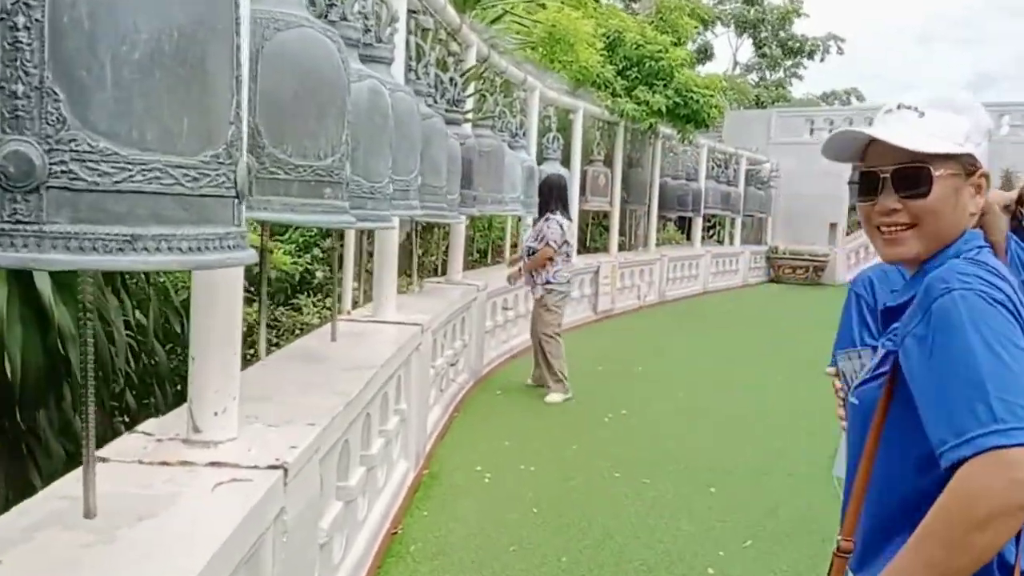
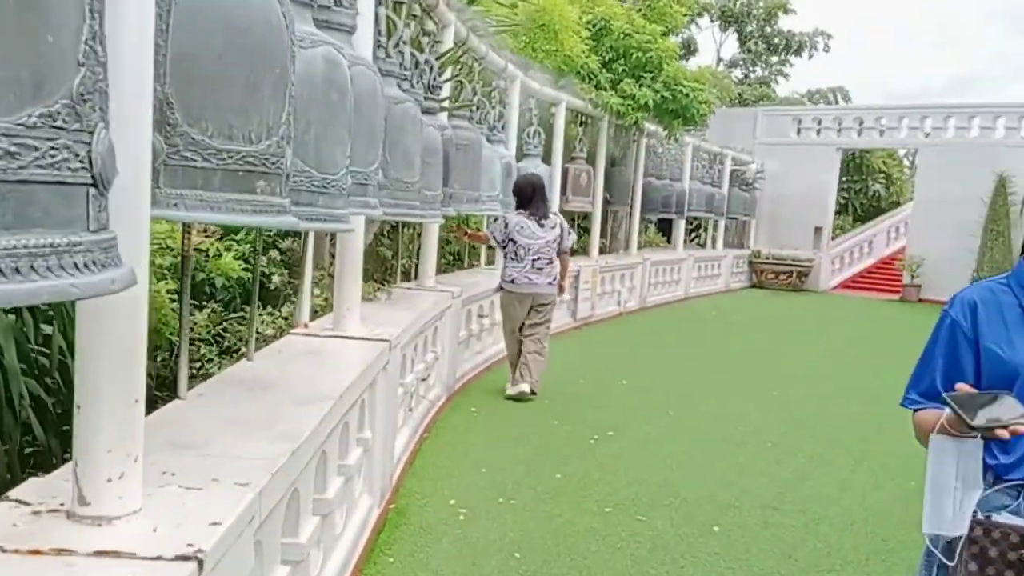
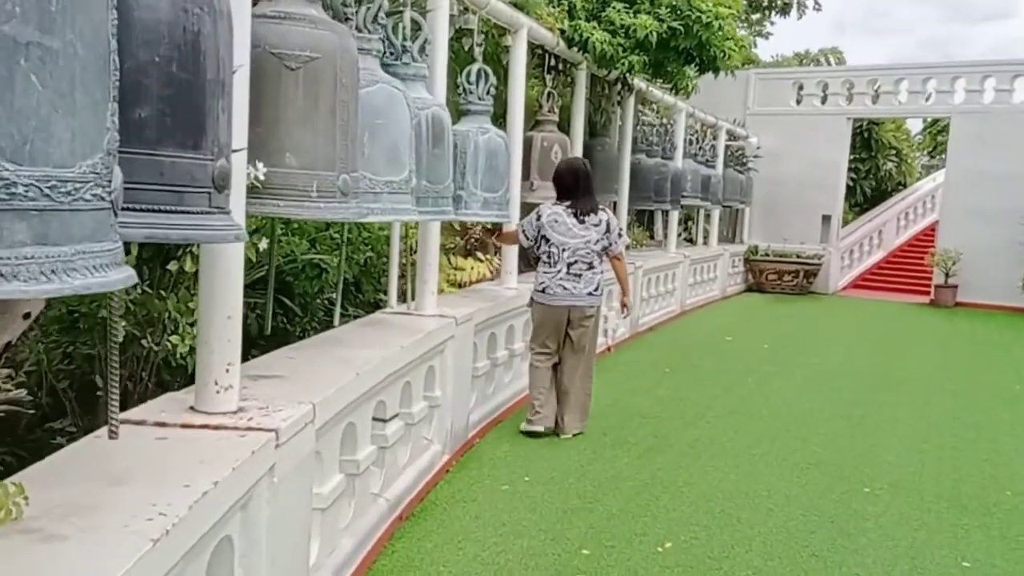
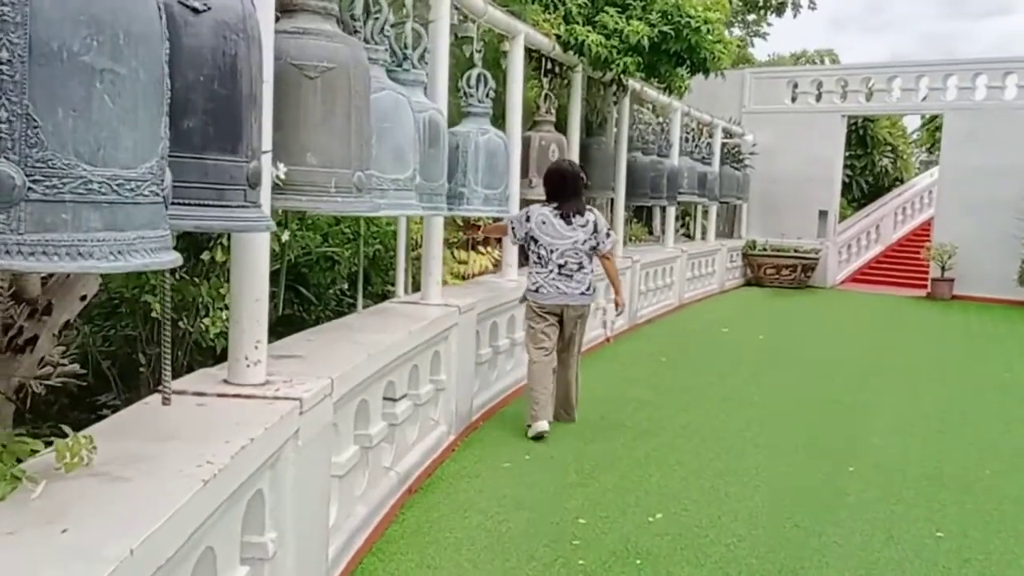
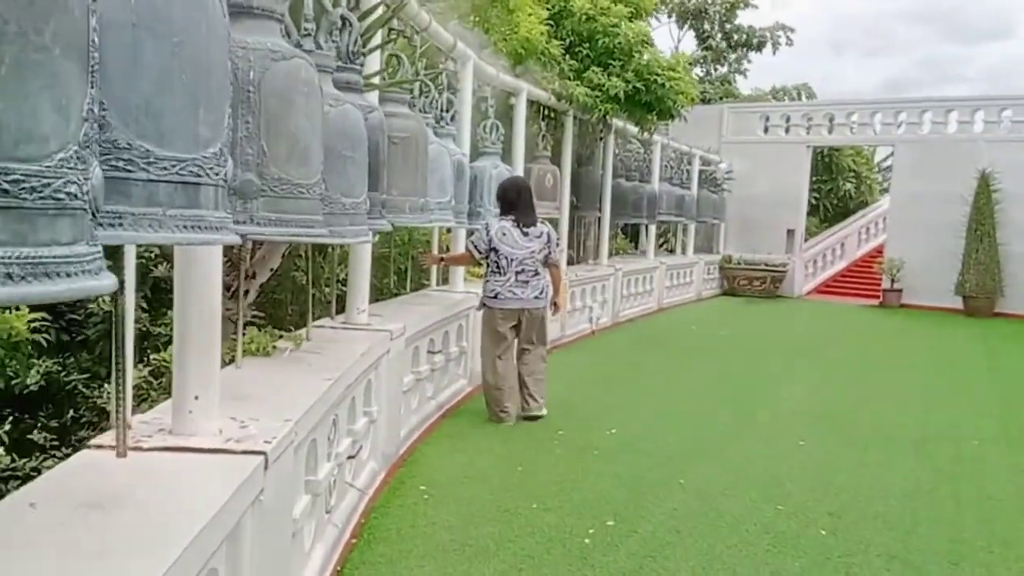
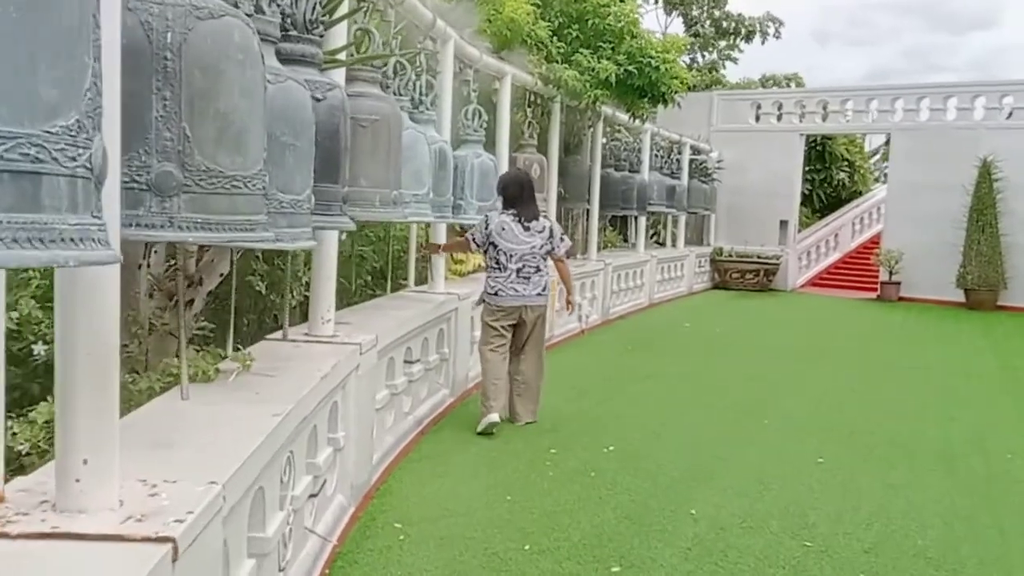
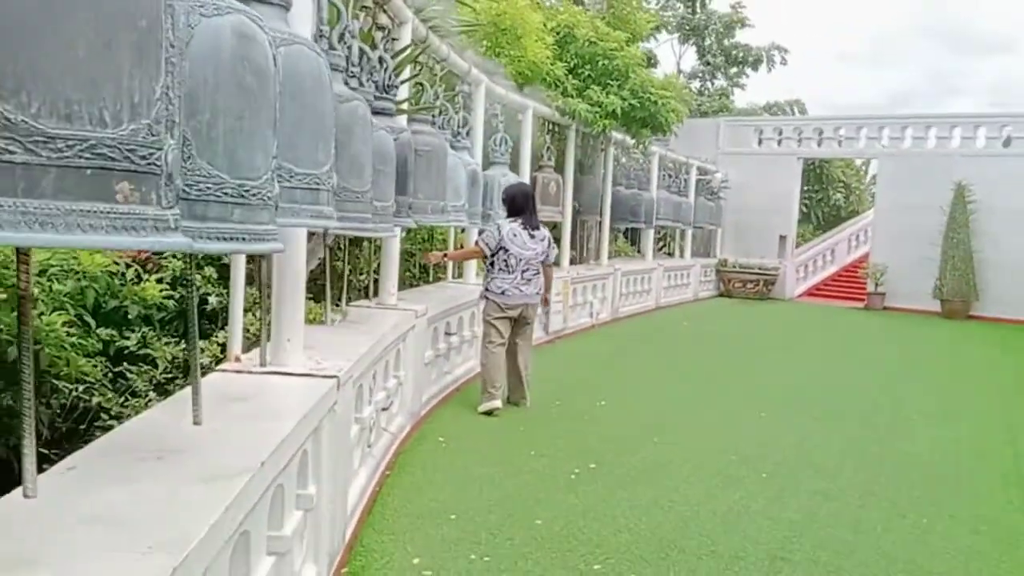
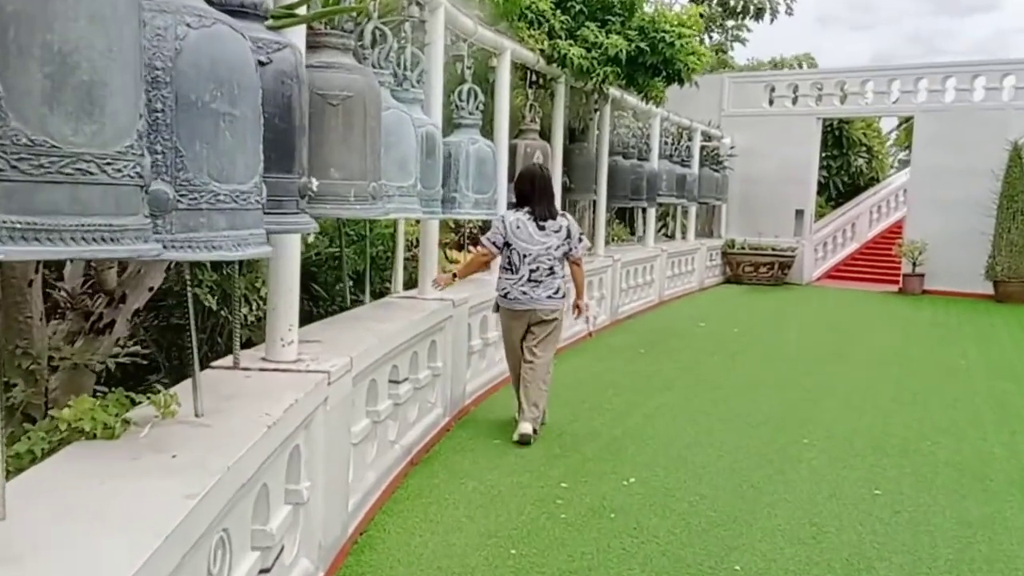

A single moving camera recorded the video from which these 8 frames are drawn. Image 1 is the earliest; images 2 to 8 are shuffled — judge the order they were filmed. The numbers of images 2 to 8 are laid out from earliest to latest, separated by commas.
2, 7, 5, 6, 8, 4, 3
